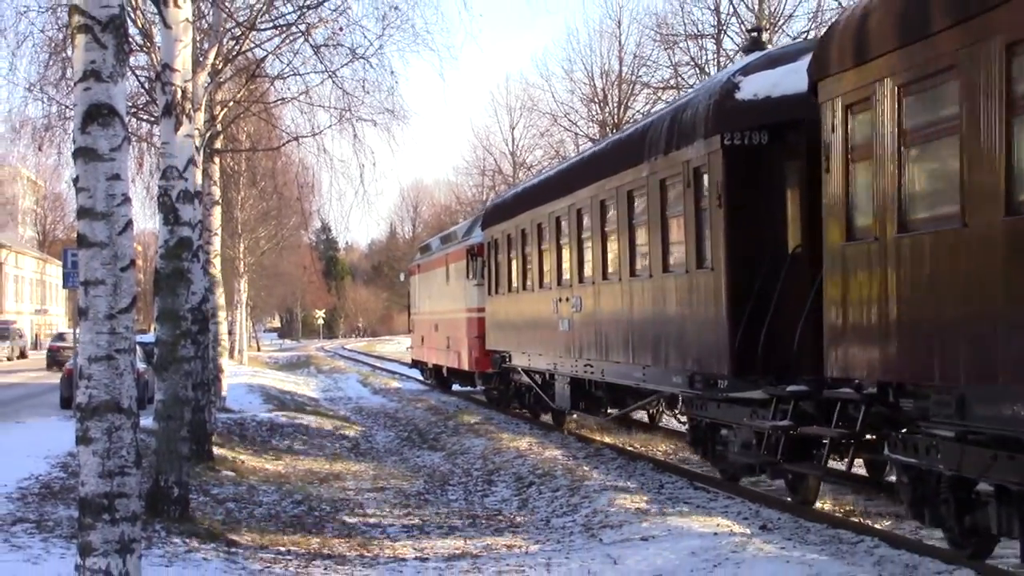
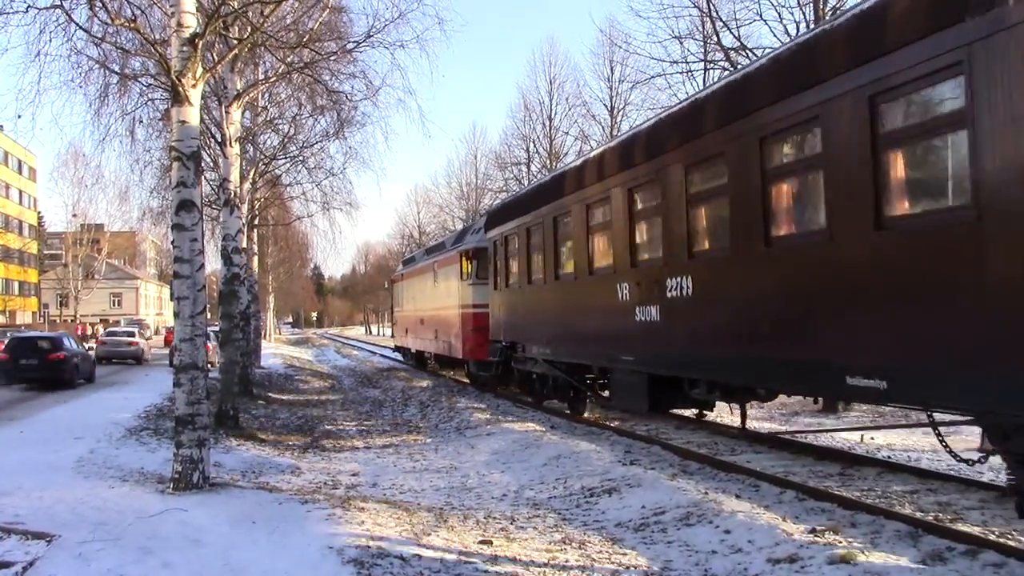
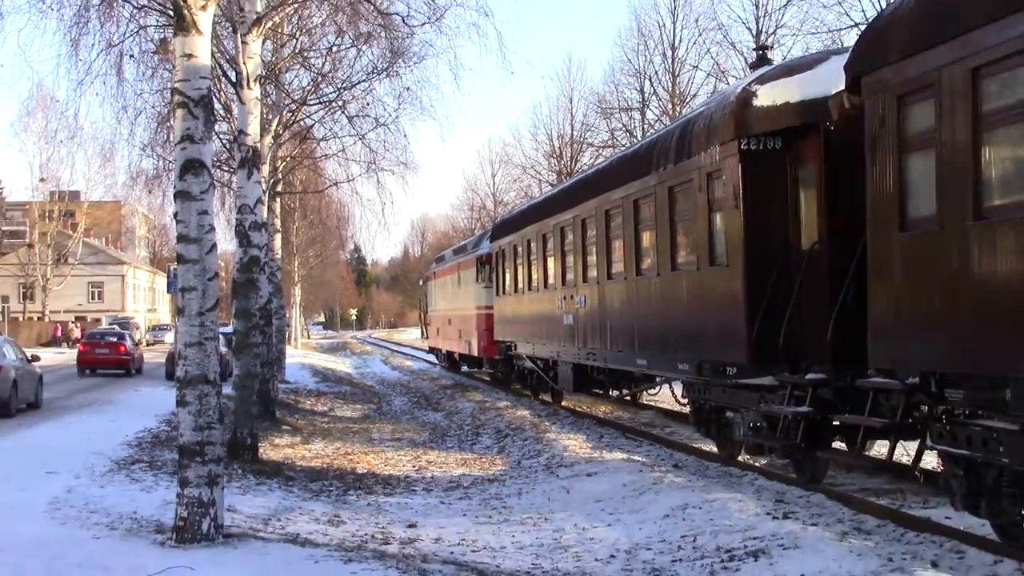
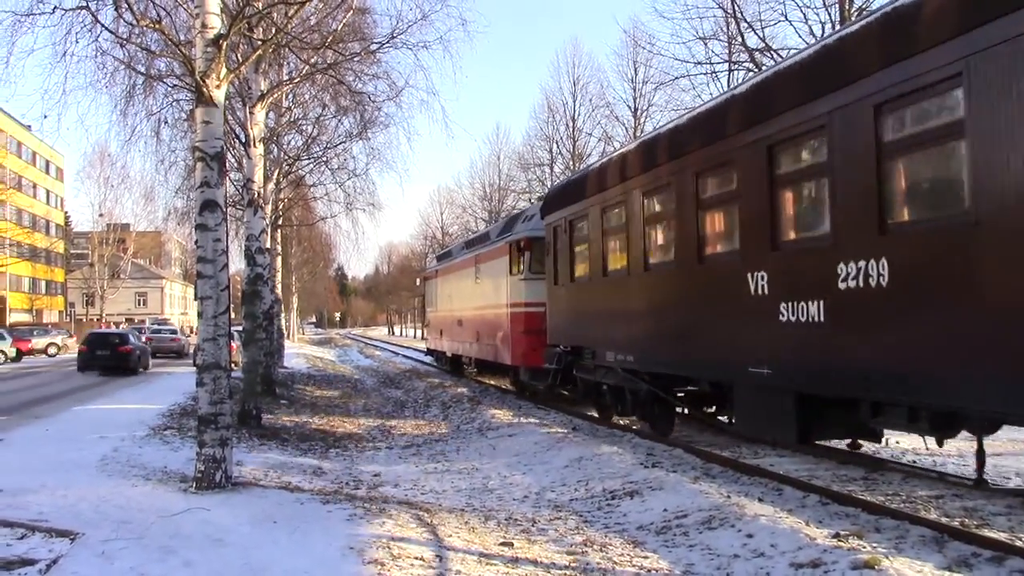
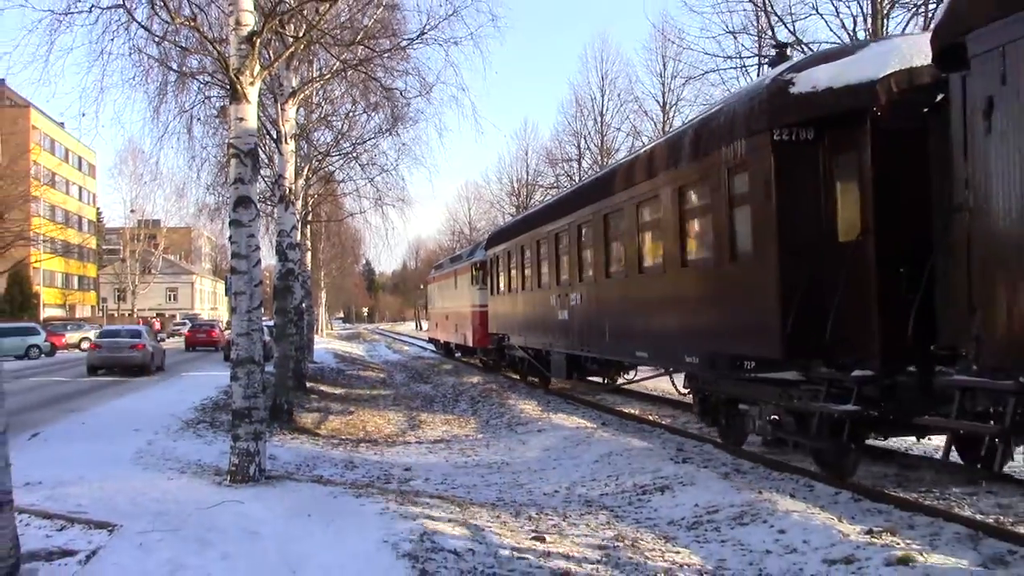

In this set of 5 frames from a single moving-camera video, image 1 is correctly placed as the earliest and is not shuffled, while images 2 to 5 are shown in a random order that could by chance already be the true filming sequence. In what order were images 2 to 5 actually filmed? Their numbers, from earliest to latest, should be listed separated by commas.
3, 5, 2, 4
